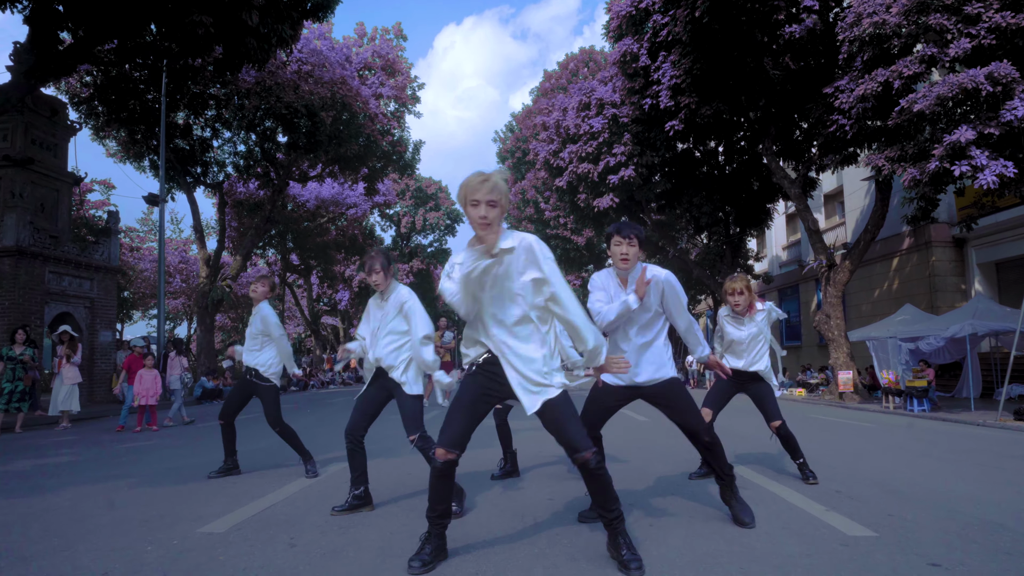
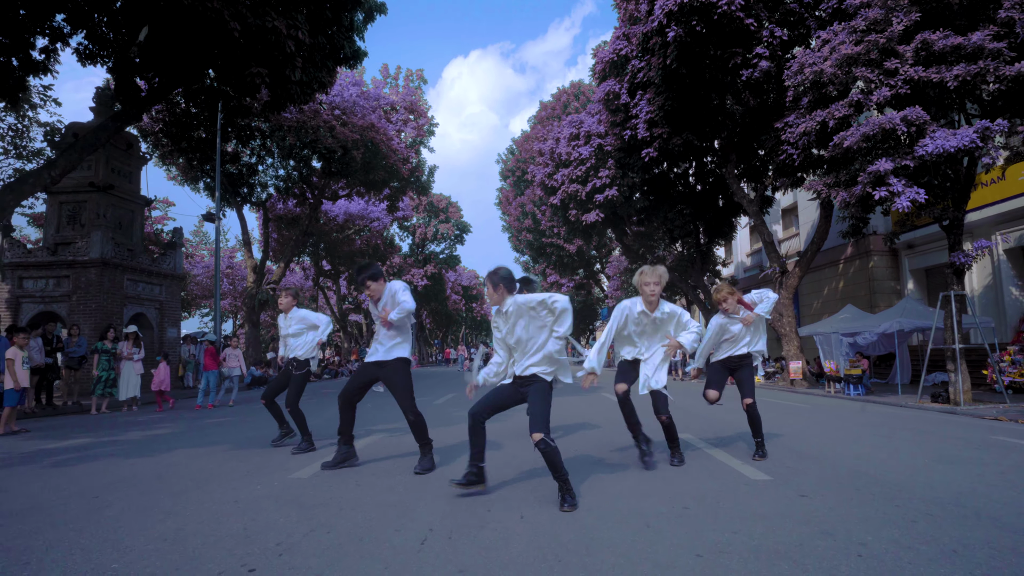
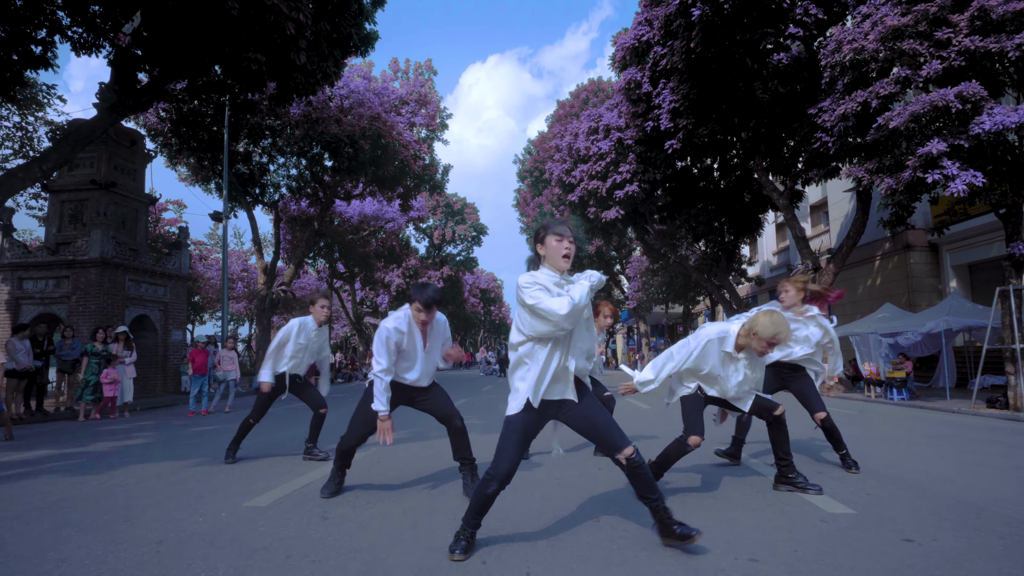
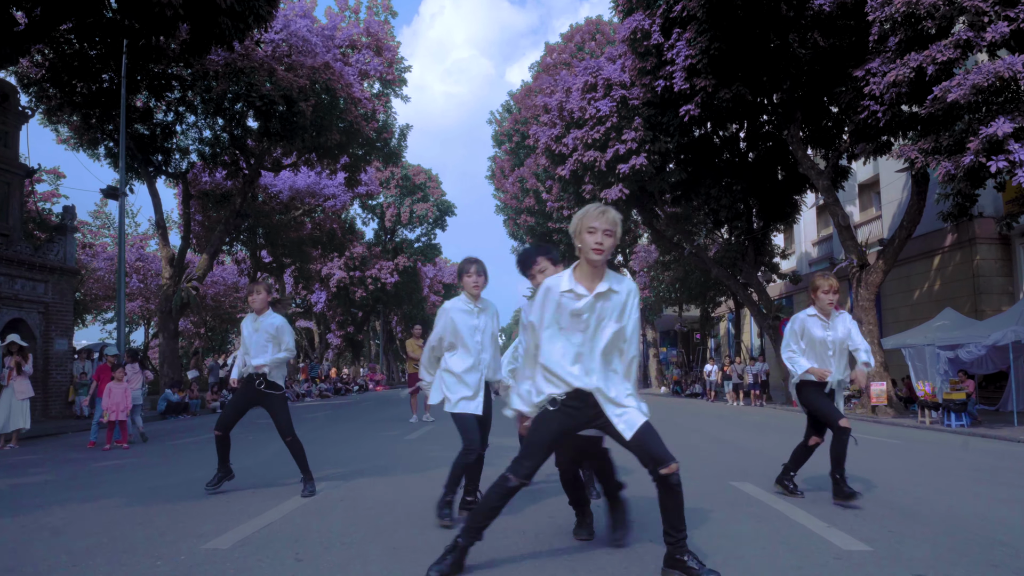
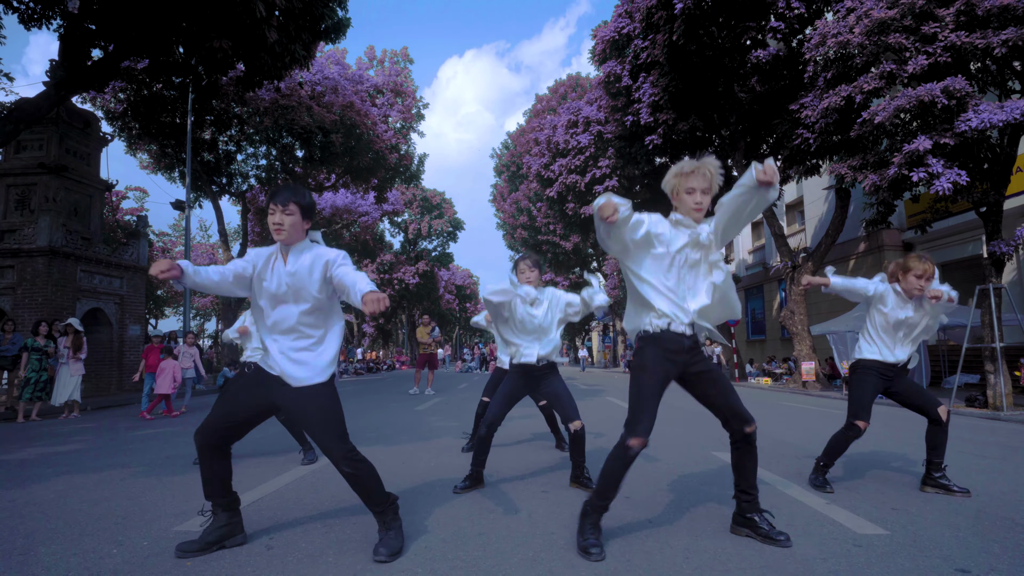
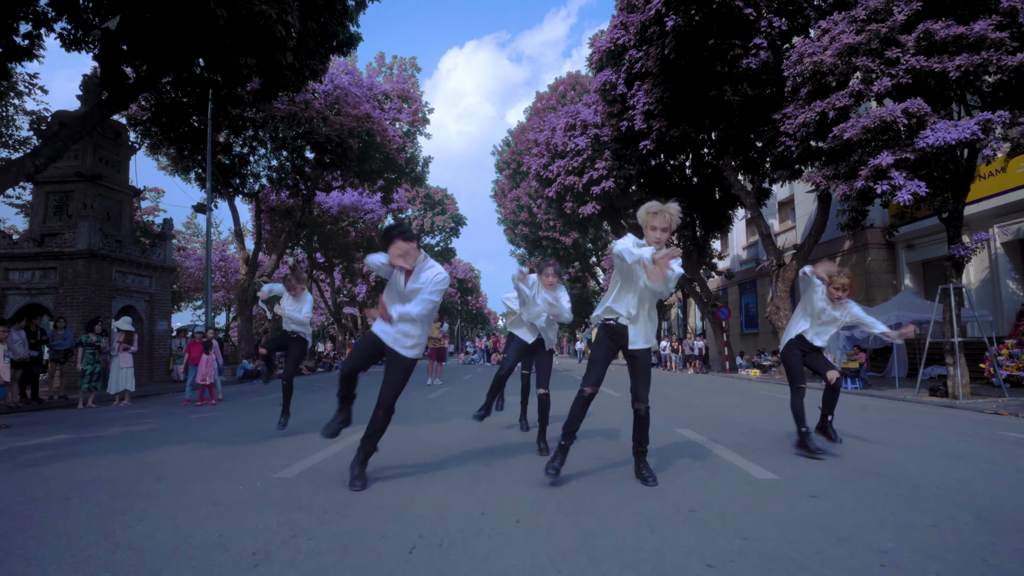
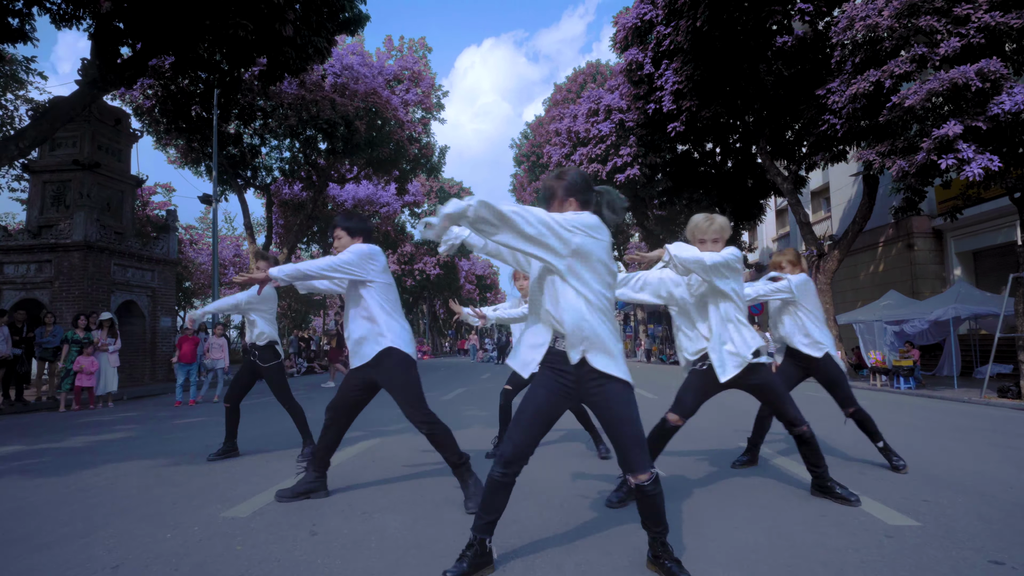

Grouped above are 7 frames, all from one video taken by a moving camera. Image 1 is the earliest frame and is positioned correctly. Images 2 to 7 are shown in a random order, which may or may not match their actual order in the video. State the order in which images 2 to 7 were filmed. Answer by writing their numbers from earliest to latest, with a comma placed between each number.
4, 6, 5, 2, 7, 3
